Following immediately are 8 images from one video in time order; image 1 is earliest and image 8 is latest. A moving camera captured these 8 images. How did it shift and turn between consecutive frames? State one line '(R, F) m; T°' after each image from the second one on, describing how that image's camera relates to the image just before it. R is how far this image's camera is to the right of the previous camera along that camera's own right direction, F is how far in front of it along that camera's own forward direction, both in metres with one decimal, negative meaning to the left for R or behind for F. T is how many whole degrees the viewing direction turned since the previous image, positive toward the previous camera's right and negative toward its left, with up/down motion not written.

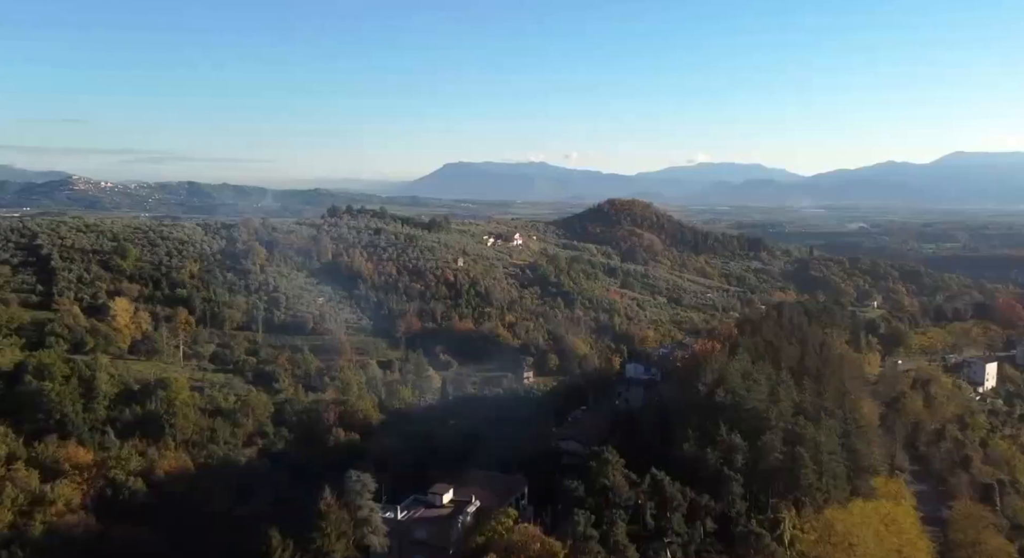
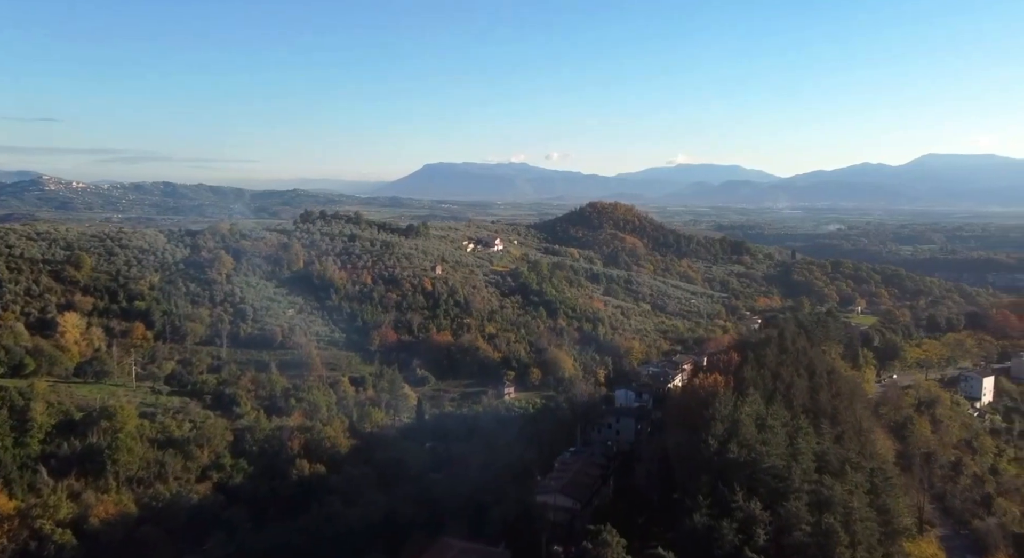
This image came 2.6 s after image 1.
(0.0, +2.3) m; +1°
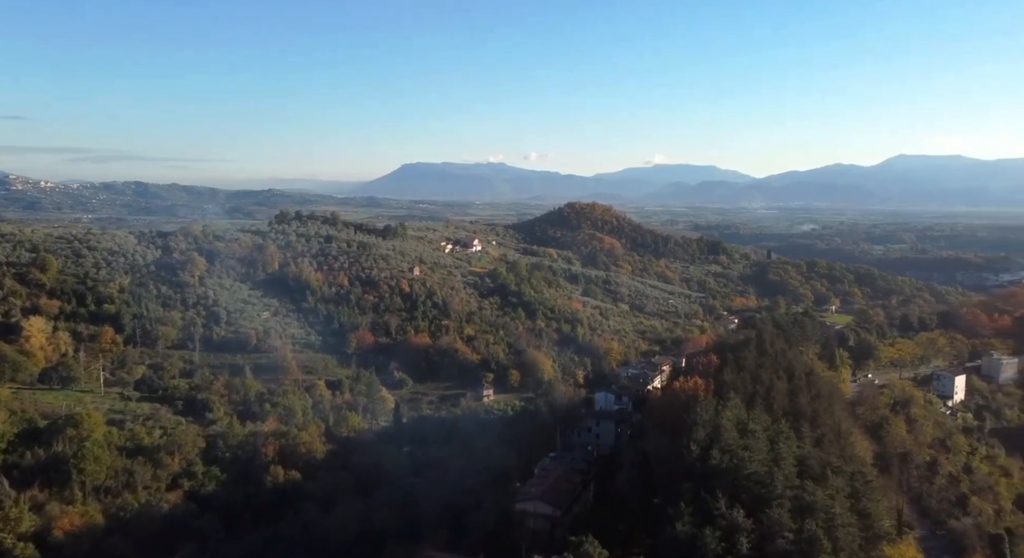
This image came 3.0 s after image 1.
(0.0, +0.2) m; +2°
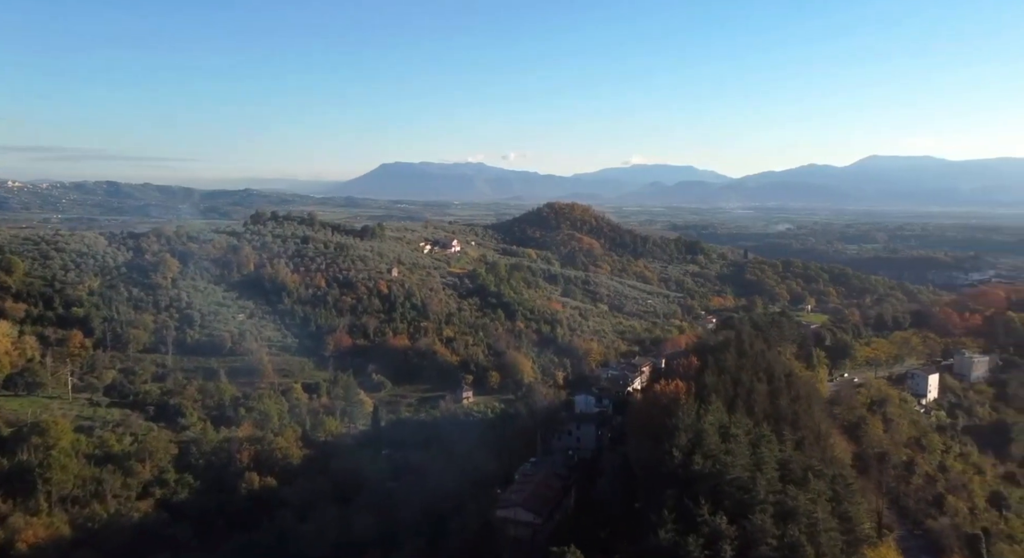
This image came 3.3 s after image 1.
(0.0, +0.2) m; +1°
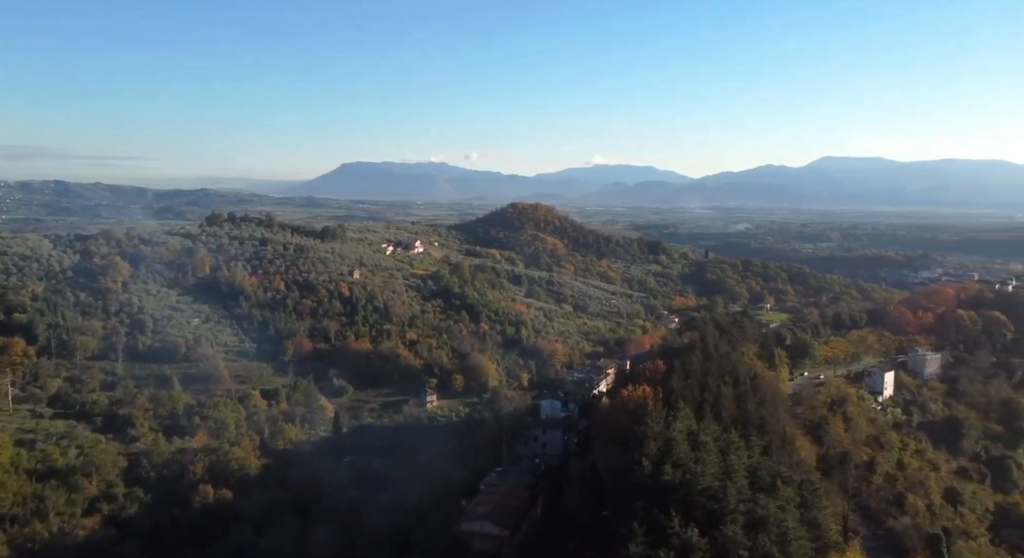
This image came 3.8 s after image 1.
(0.0, +0.4) m; +3°
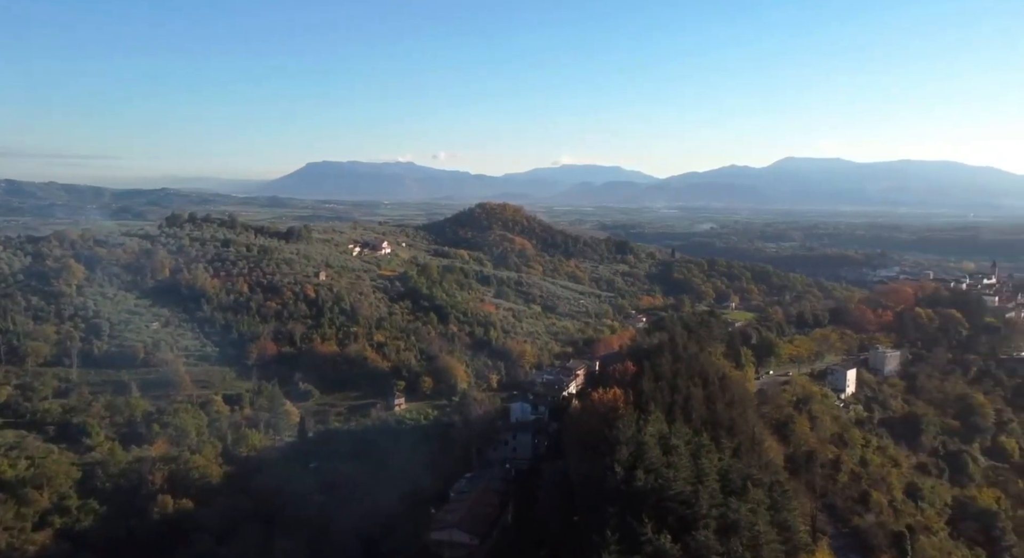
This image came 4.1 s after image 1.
(0.0, +0.3) m; +2°
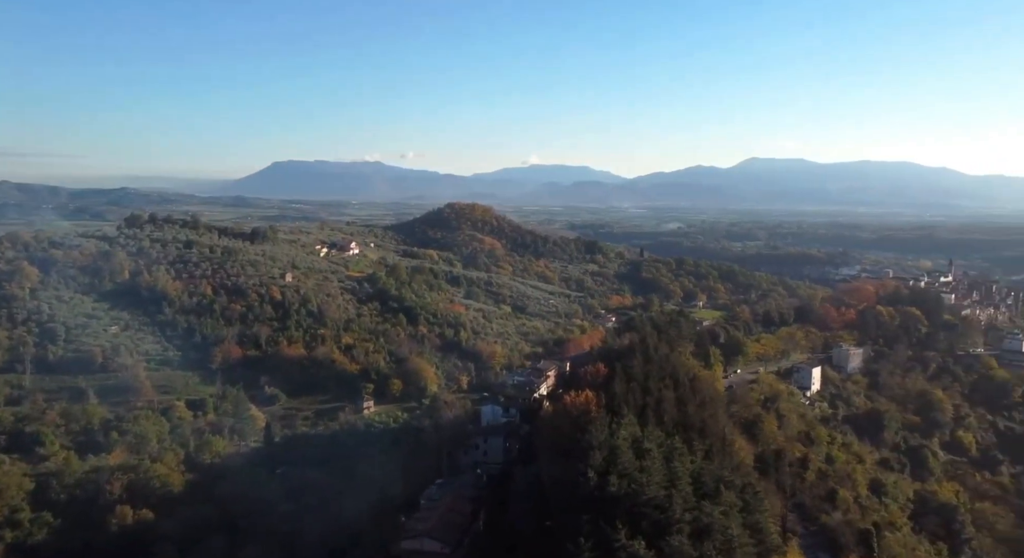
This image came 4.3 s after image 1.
(0.0, +0.3) m; +2°
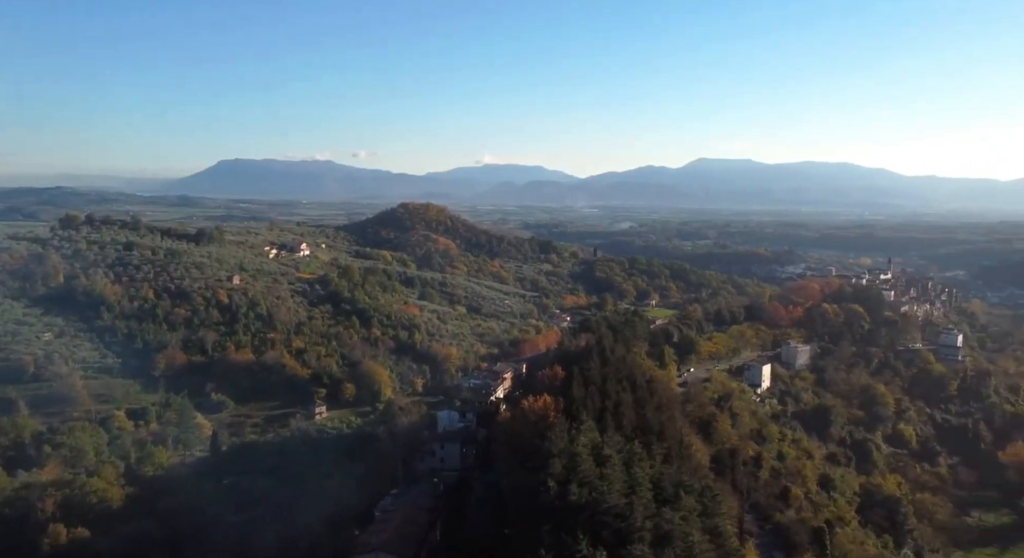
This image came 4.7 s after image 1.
(0.0, +0.5) m; +3°
